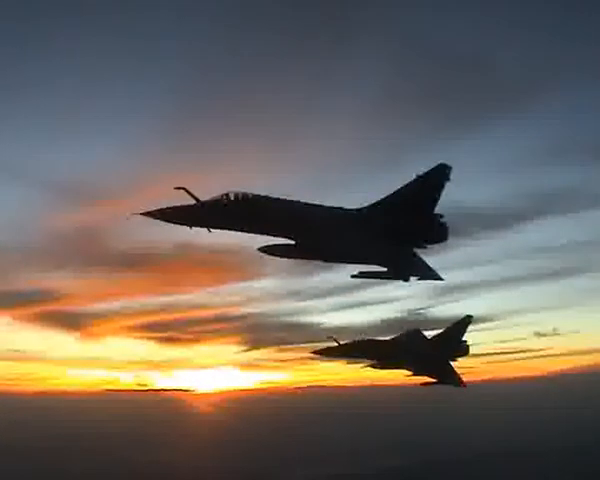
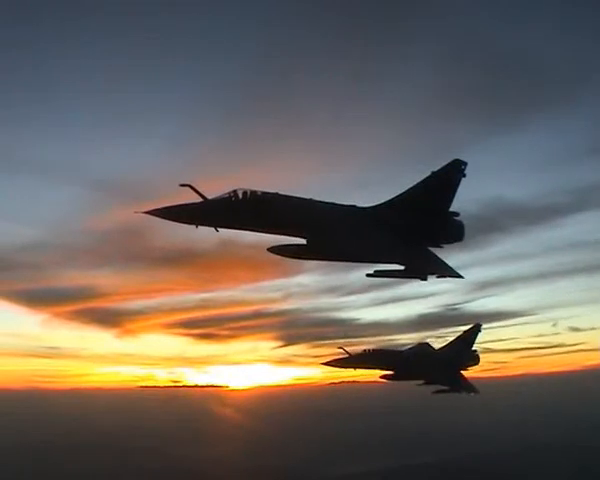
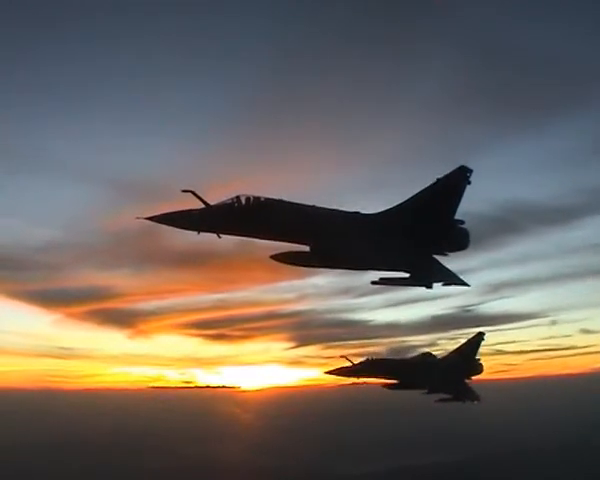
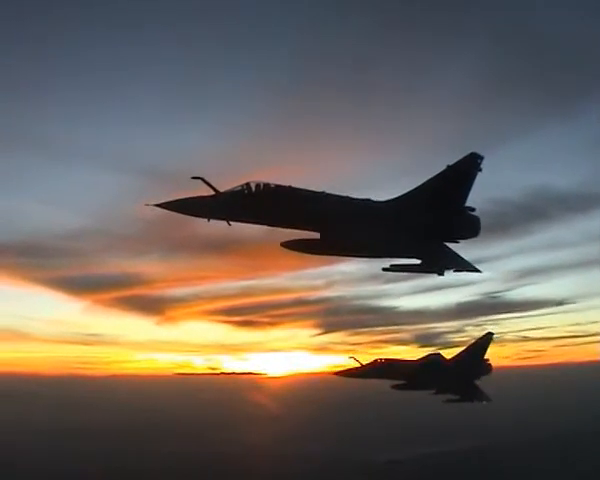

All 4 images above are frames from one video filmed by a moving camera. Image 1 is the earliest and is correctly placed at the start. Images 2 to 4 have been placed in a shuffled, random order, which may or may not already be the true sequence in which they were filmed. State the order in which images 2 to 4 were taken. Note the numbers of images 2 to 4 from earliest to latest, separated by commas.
2, 3, 4
